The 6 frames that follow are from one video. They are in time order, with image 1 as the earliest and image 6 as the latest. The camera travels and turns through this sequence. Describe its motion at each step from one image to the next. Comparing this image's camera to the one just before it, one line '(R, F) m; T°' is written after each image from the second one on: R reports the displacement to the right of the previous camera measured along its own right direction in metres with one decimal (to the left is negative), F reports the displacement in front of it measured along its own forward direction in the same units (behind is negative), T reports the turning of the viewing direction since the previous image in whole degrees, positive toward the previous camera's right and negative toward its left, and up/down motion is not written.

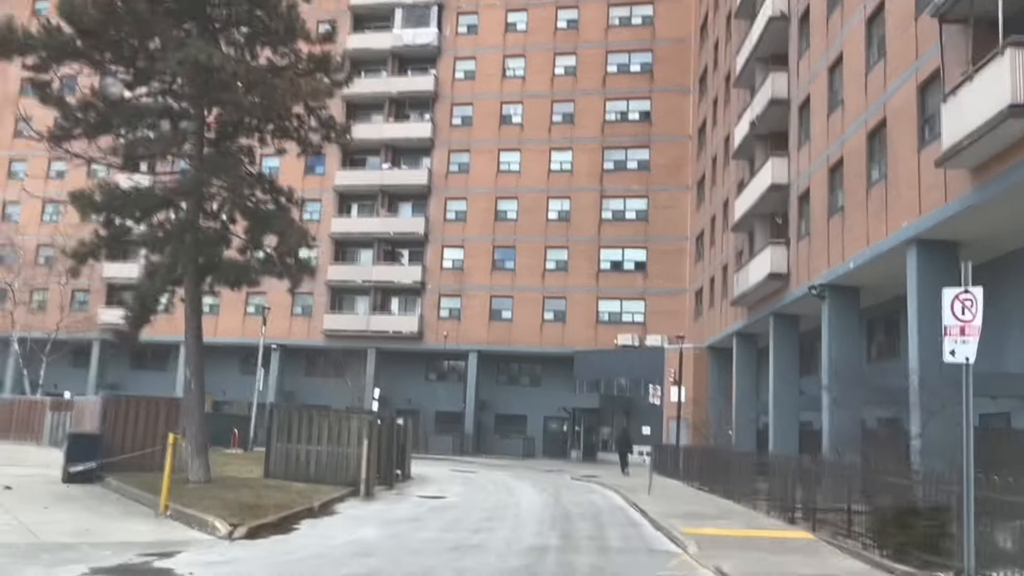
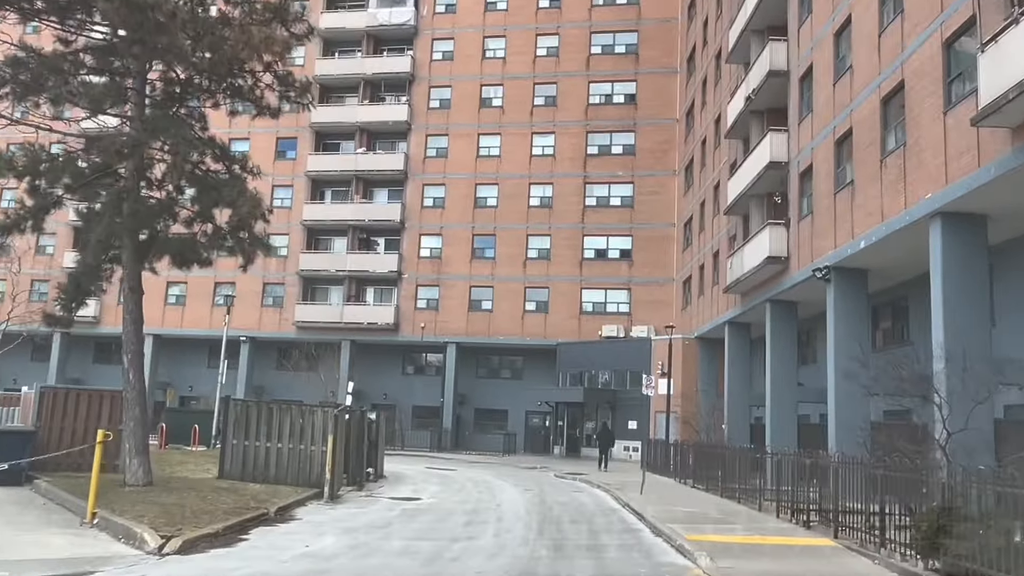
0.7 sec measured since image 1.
(0.0, +1.8) m; +1°
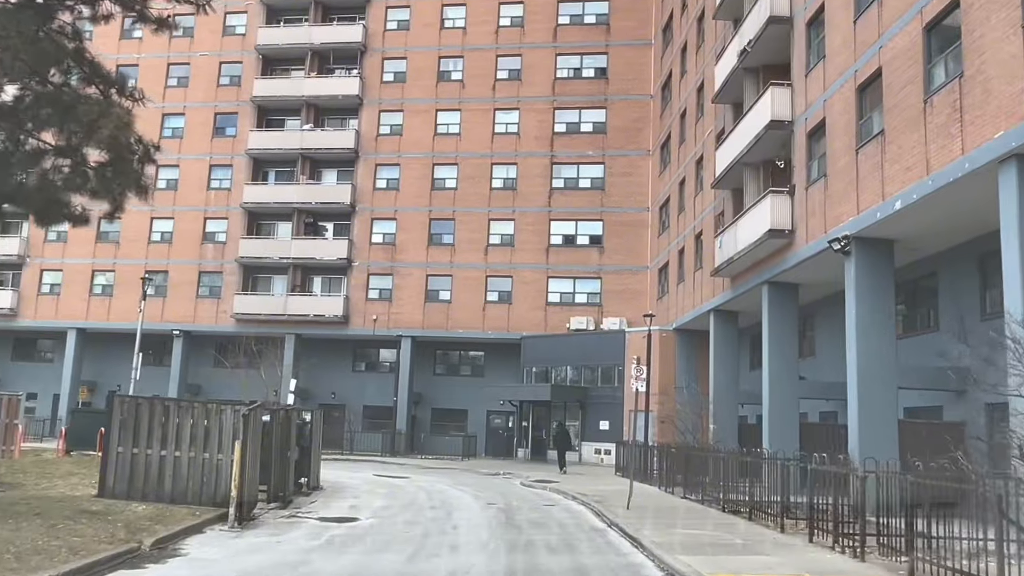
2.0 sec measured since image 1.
(0.0, +3.6) m; +2°
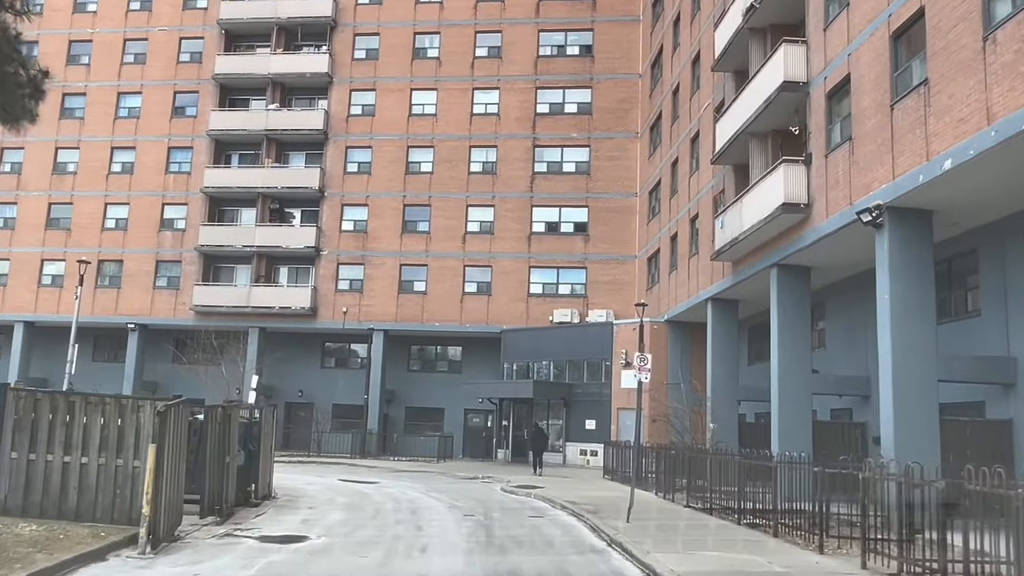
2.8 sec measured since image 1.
(0.0, +2.5) m; +1°
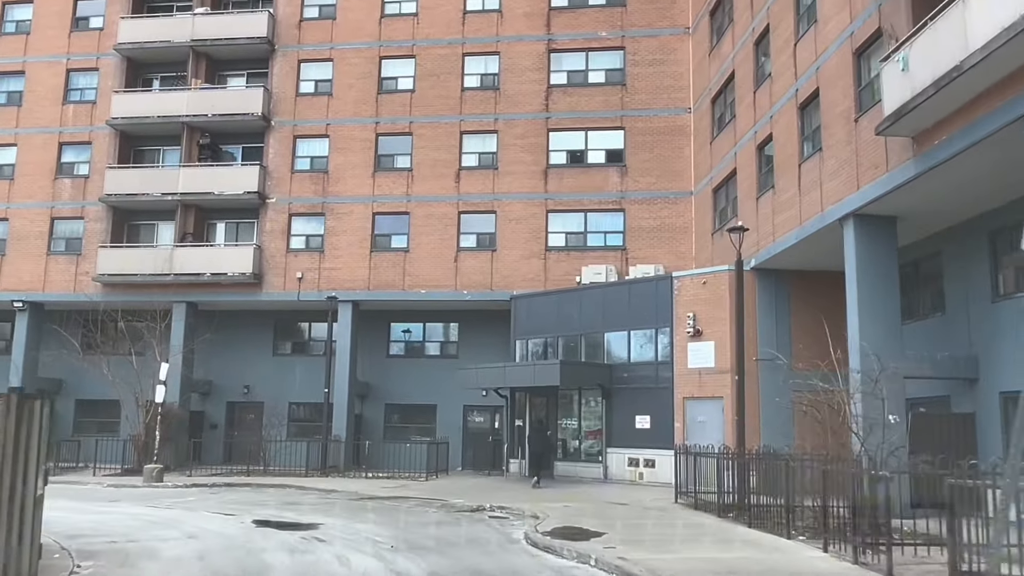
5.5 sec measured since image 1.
(-0.4, +9.9) m; 0°
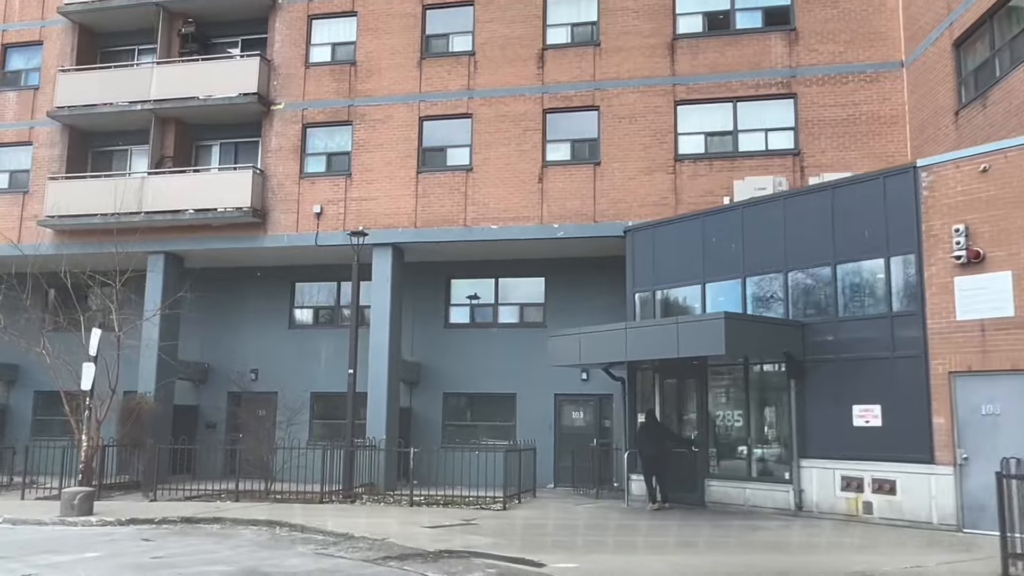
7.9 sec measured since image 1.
(-0.9, +9.1) m; -5°
